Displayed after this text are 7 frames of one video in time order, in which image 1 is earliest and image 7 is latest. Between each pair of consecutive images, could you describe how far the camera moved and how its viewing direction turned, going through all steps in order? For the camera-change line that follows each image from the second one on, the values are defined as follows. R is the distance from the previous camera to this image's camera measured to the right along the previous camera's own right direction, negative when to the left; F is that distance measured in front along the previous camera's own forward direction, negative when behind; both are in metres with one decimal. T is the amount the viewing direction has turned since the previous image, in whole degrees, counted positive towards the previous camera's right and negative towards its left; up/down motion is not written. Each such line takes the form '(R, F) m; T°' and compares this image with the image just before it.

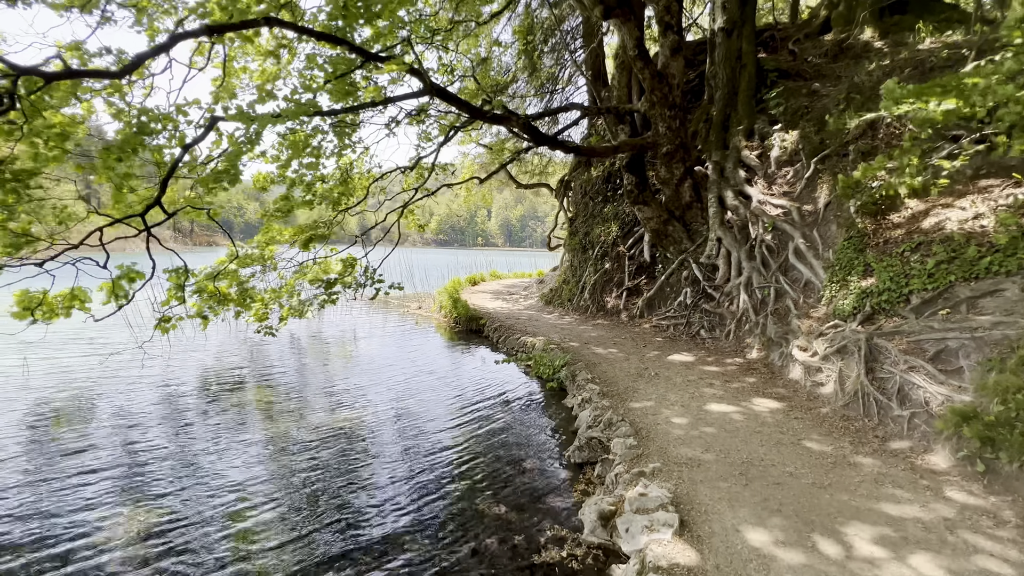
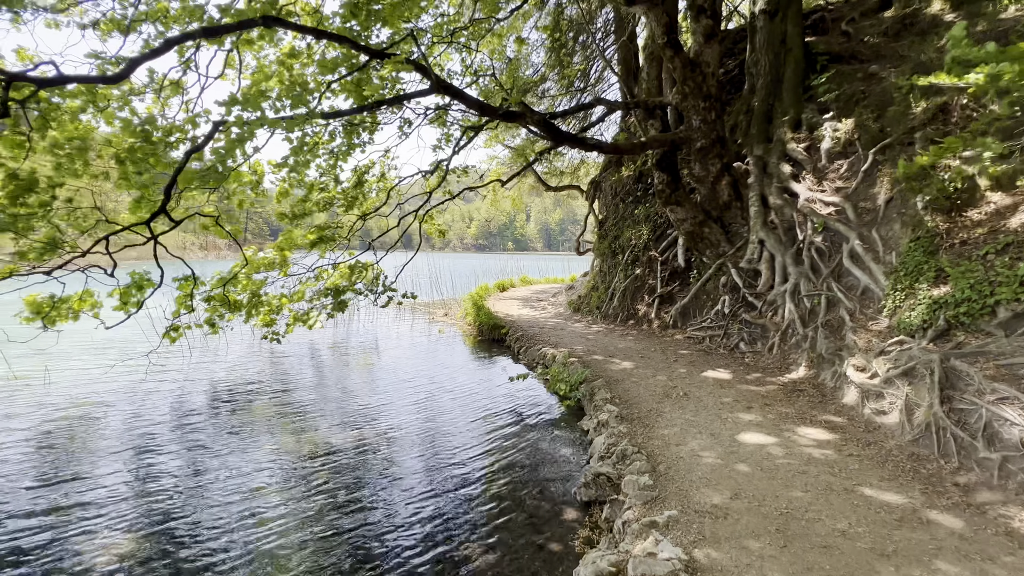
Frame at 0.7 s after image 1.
(+0.3, +0.4) m; -5°
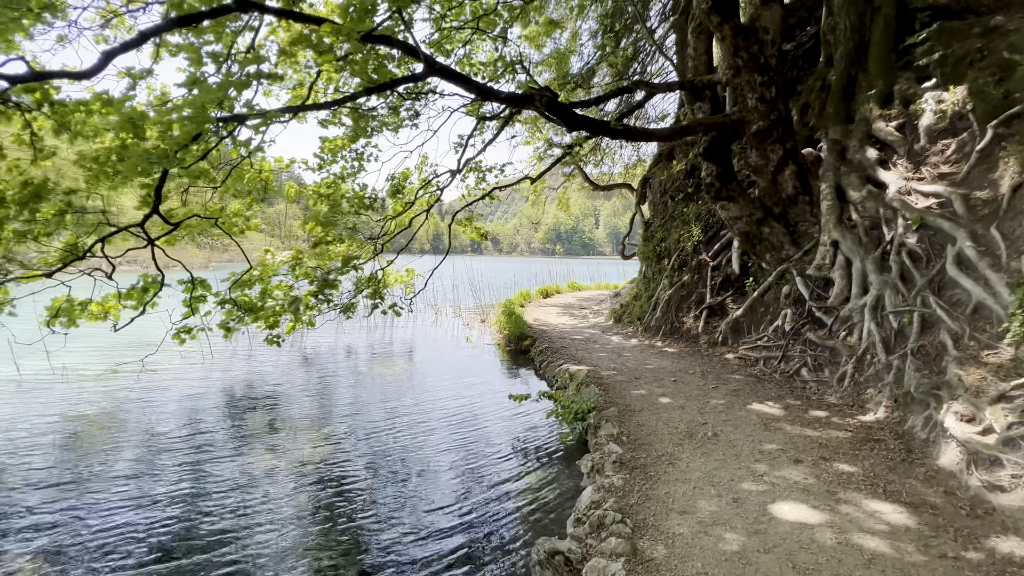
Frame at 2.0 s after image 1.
(+0.7, +0.8) m; -9°
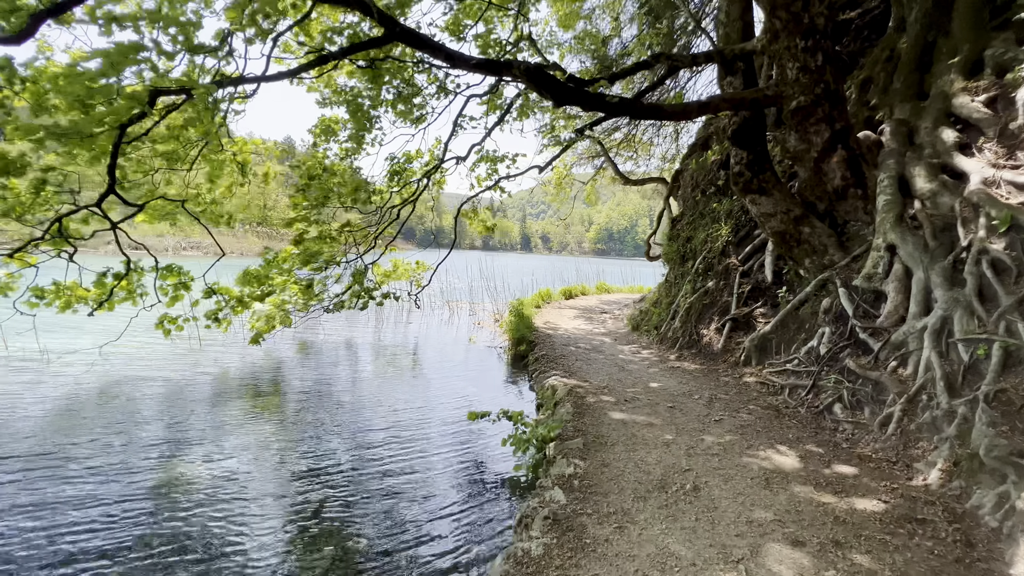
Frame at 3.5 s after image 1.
(+0.8, +0.8) m; -6°
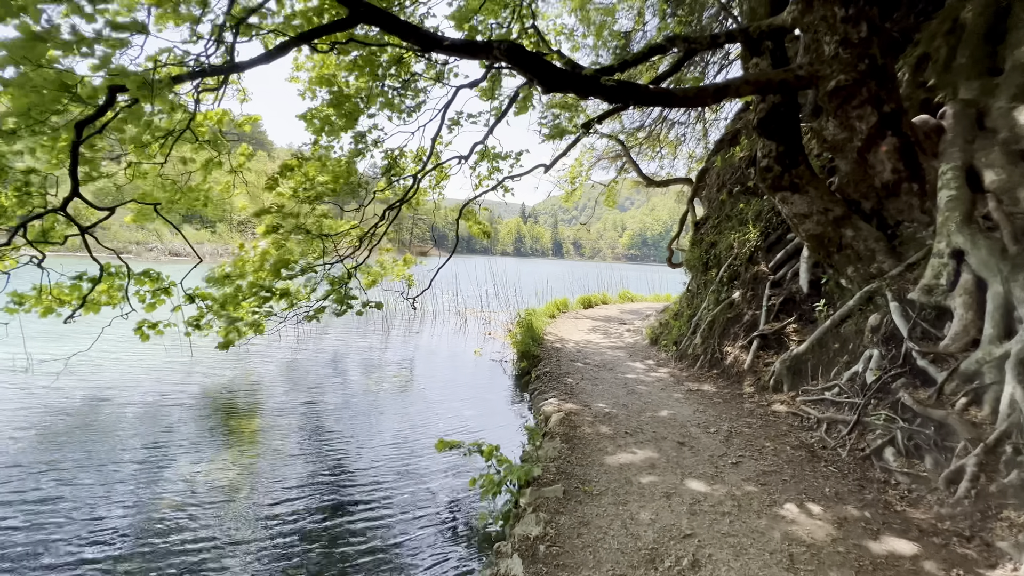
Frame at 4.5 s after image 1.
(+0.4, +0.6) m; -4°
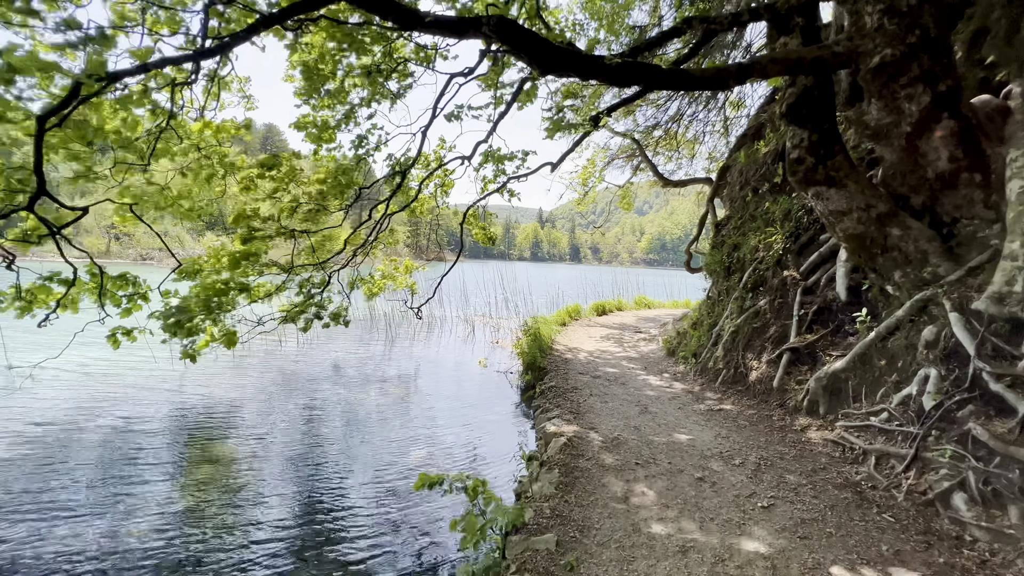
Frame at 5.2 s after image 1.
(+0.2, +0.5) m; -2°
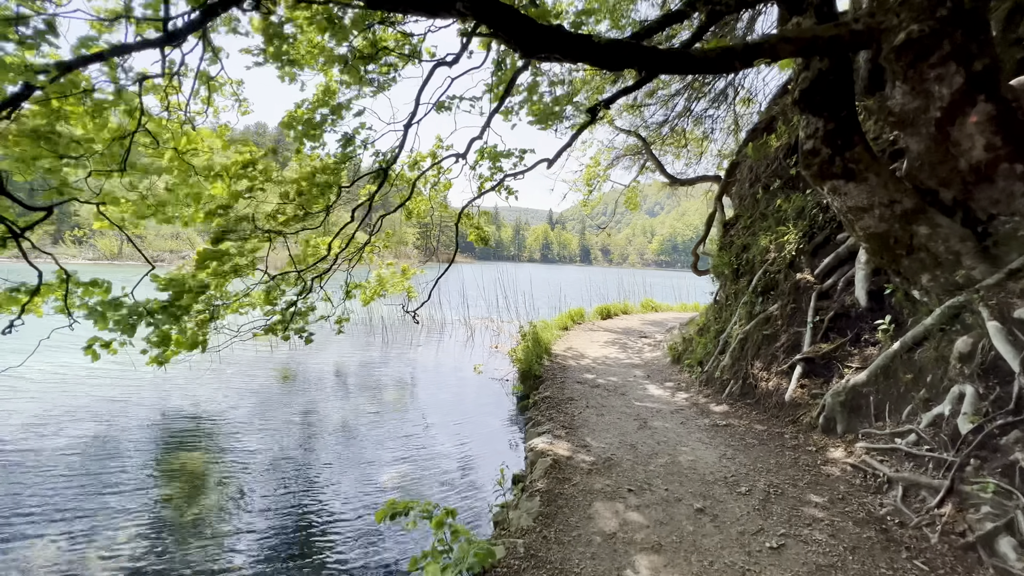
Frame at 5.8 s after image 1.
(+0.2, +0.3) m; -1°
